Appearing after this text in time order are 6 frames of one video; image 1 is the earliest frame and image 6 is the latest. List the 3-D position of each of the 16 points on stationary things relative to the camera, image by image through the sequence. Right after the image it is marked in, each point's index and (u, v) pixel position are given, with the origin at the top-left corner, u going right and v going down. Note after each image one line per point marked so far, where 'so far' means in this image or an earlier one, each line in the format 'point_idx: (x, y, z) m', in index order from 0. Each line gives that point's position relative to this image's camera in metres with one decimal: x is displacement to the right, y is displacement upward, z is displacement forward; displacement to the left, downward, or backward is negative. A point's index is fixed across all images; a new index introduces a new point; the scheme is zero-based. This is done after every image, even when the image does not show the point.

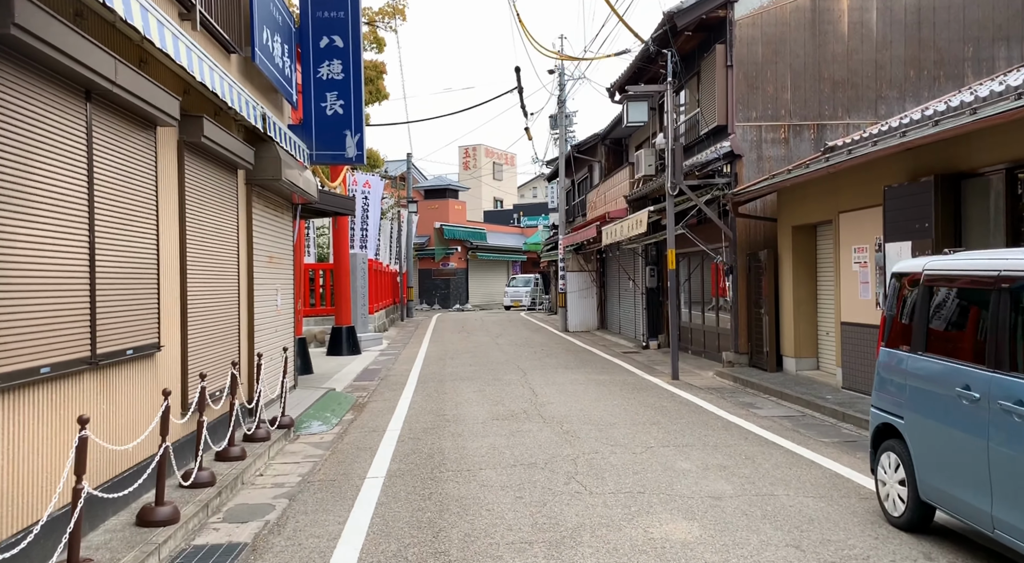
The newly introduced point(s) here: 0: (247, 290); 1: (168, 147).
0: (-3.3, -0.1, +8.4) m
1: (-3.0, +1.2, +6.1) m
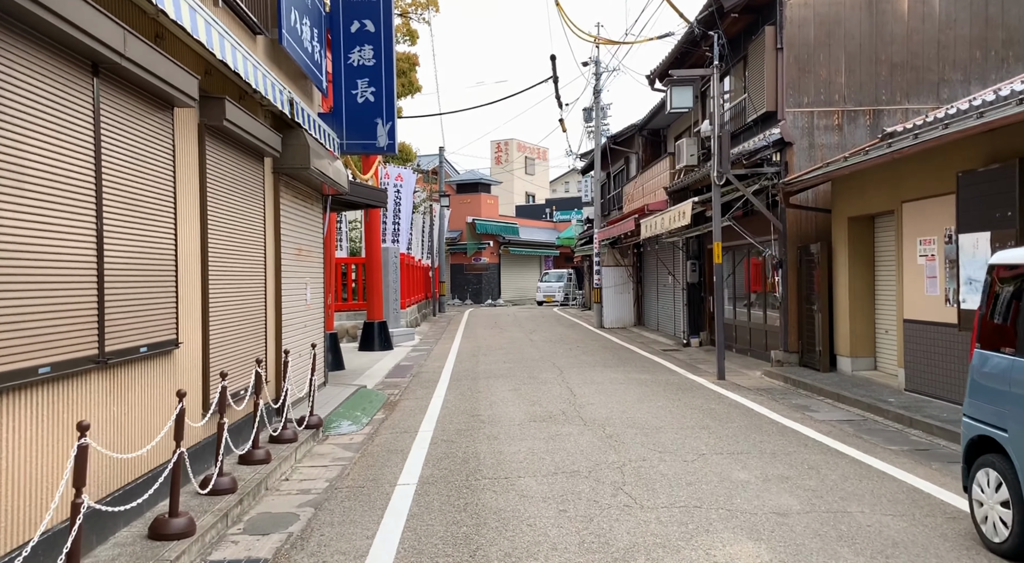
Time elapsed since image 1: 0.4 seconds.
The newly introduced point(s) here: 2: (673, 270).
0: (-2.8, 0.0, +8.0) m
1: (-2.7, +1.2, +5.8) m
2: (+4.1, +0.3, +17.6) m
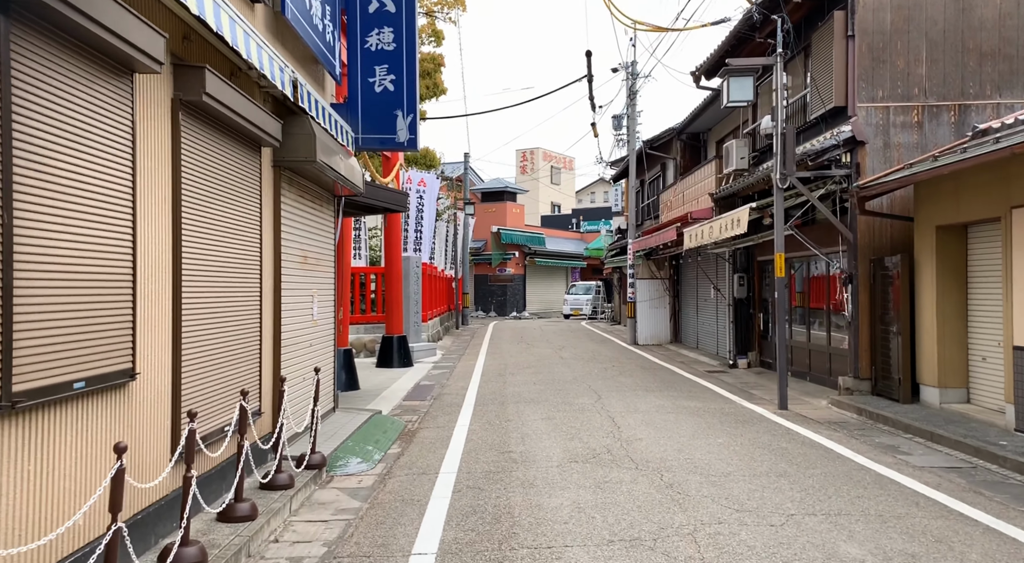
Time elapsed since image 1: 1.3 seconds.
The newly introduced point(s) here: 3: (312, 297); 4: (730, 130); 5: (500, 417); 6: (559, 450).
0: (-2.4, -0.1, +6.9) m
1: (-2.4, +1.1, +4.6) m
2: (+4.8, 0.0, +16.3) m
3: (-2.4, -0.2, +8.6) m
4: (+5.7, +4.0, +18.3) m
5: (-0.2, -1.9, +9.8) m
6: (+0.5, -1.9, +7.7) m
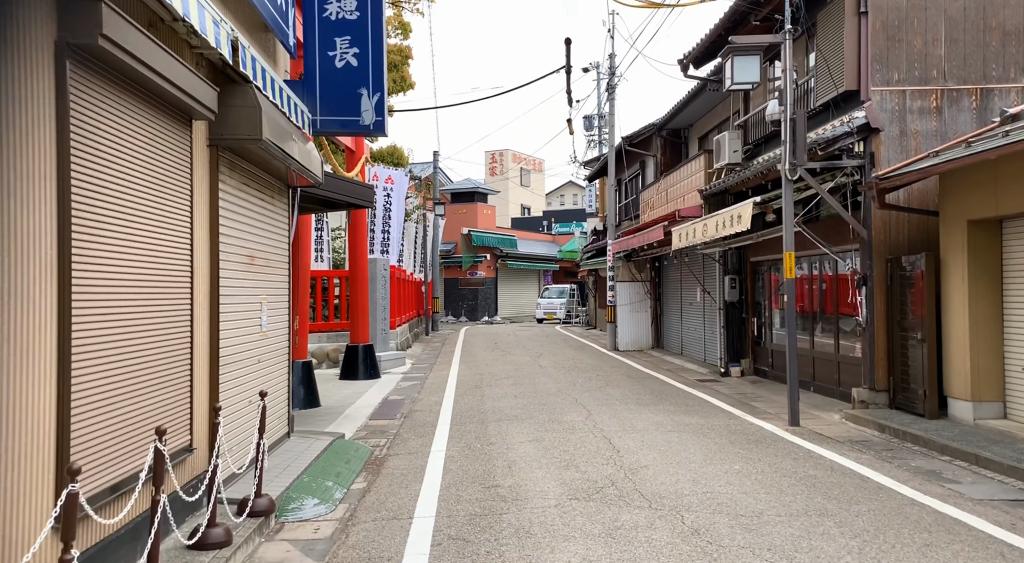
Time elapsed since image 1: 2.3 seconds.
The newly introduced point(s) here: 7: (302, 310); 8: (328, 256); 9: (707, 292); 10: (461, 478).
0: (-2.5, -0.2, +5.6) m
1: (-2.3, +1.1, +3.4) m
2: (+4.2, -0.1, +15.3) m
3: (-2.6, -0.2, +7.3) m
4: (+5.0, +3.9, +17.4) m
5: (-0.4, -2.0, +8.7) m
6: (+0.4, -1.9, +6.6) m
7: (-3.6, -0.5, +12.1) m
8: (-4.9, +0.7, +18.5) m
9: (+4.3, -0.2, +15.3) m
10: (-0.5, -1.9, +6.9) m
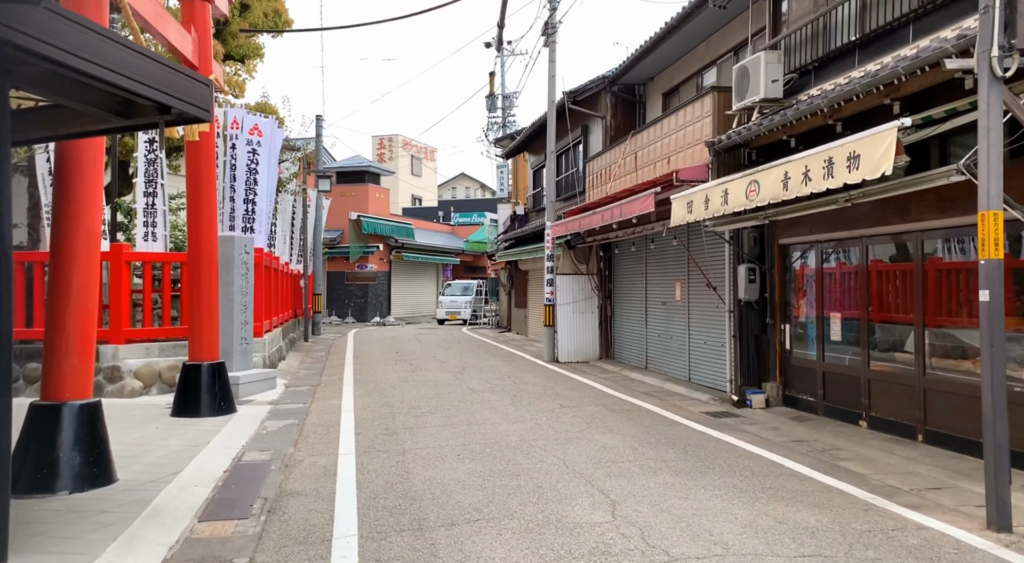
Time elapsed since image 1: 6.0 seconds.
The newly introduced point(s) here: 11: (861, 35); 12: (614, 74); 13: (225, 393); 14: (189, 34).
0: (-2.0, 0.0, +0.6) m
1: (-1.5, +1.3, -1.6) m
2: (+3.0, 0.0, +11.3) m
3: (-2.4, -0.1, +2.3) m
4: (+3.5, +4.0, +13.5) m
5: (-0.4, -1.8, +3.9) m
6: (+0.7, -1.8, +2.0) m
7: (-4.2, -0.3, +6.8) m
8: (-6.5, +0.9, +12.9) m
9: (+3.1, -0.1, +11.2) m
10: (-0.3, -1.8, +2.2) m
11: (+4.0, +2.8, +7.9) m
12: (+2.3, +4.6, +15.5) m
13: (-4.4, -1.7, +10.9) m
14: (-4.6, +3.5, +10.0) m
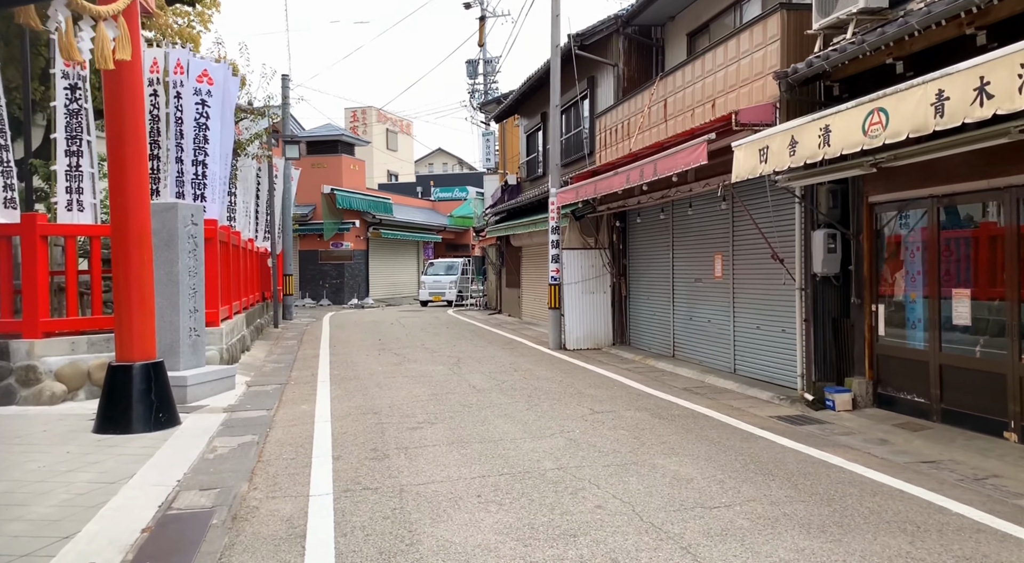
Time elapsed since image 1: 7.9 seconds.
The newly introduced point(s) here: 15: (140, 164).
0: (-1.5, 0.0, -1.7) m
1: (-0.9, +1.2, -3.9) m
2: (+3.2, +0.4, +9.2) m
3: (-1.9, 0.0, 0.0) m
4: (+3.6, +4.5, +11.3) m
5: (0.0, -1.7, +1.8) m
6: (+1.2, -1.7, -0.1) m
7: (-3.8, -0.1, +4.5) m
8: (-6.4, +1.2, +10.5) m
9: (+3.2, +0.3, +9.2) m
10: (+0.2, -1.7, +0.1) m
11: (+4.2, +3.1, +5.8) m
12: (+2.3, +5.1, +13.2) m
13: (-4.2, -1.4, +8.6) m
14: (-4.4, +3.8, +7.5) m
15: (-4.5, +1.4, +8.5) m
